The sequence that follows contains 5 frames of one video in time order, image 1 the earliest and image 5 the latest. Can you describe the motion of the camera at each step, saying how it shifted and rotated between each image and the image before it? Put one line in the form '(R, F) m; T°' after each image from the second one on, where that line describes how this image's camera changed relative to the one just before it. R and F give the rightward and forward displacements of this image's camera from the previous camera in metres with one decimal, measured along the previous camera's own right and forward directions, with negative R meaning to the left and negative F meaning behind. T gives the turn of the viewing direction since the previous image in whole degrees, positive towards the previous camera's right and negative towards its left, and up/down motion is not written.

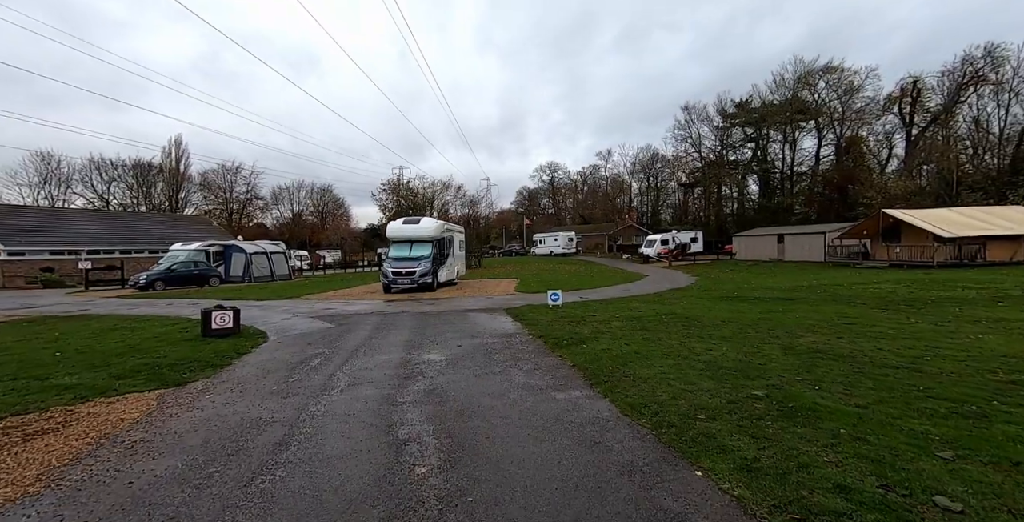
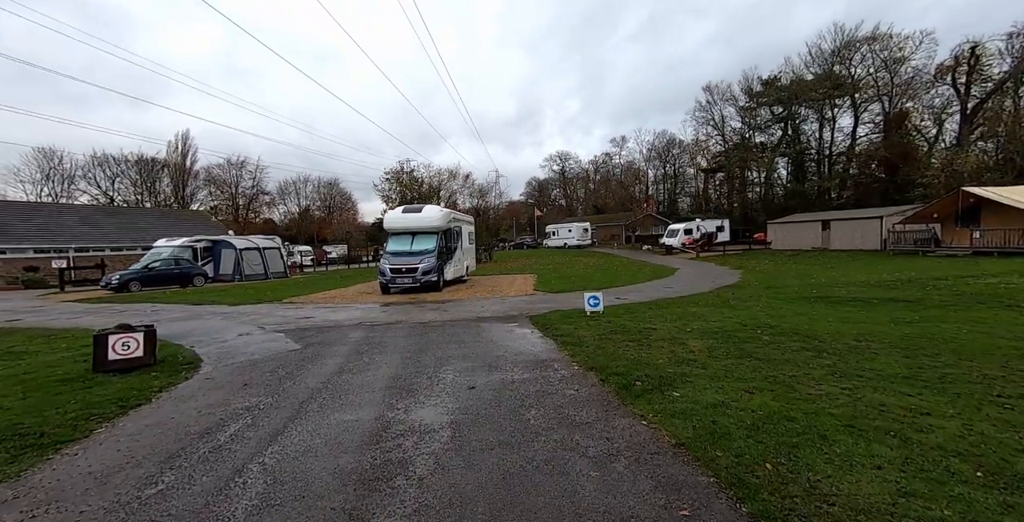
(-0.4, +3.2) m; -1°
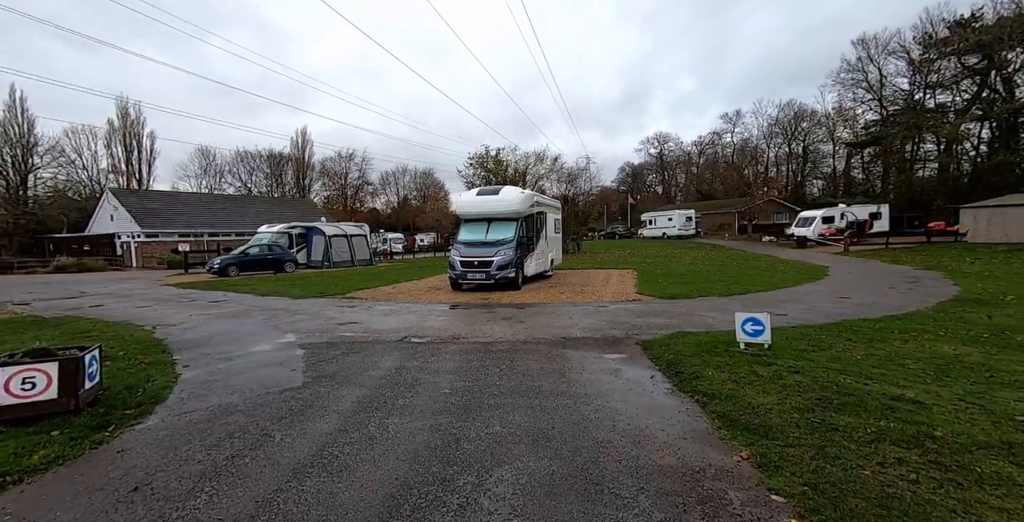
(-0.3, +3.5) m; -11°
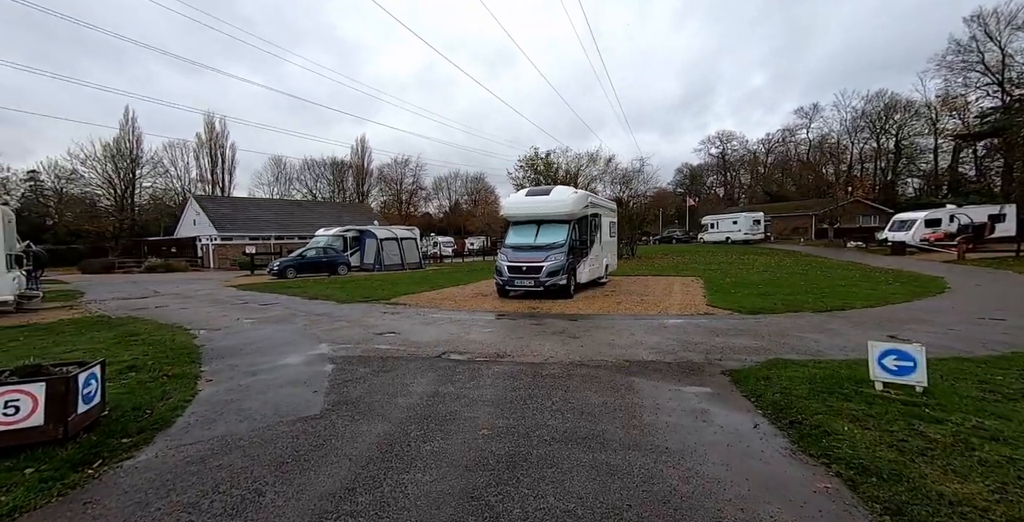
(-0.1, +1.1) m; -6°
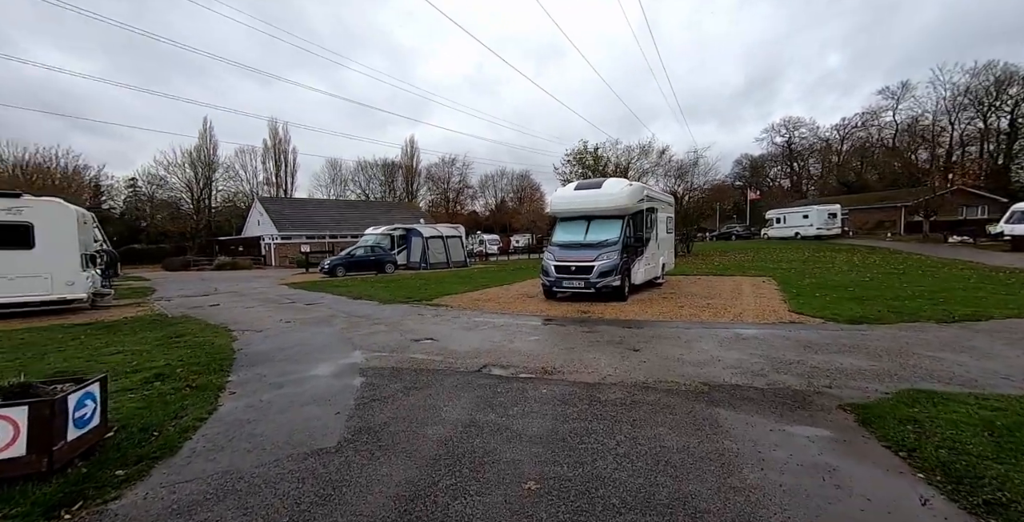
(-0.1, +1.0) m; -6°
